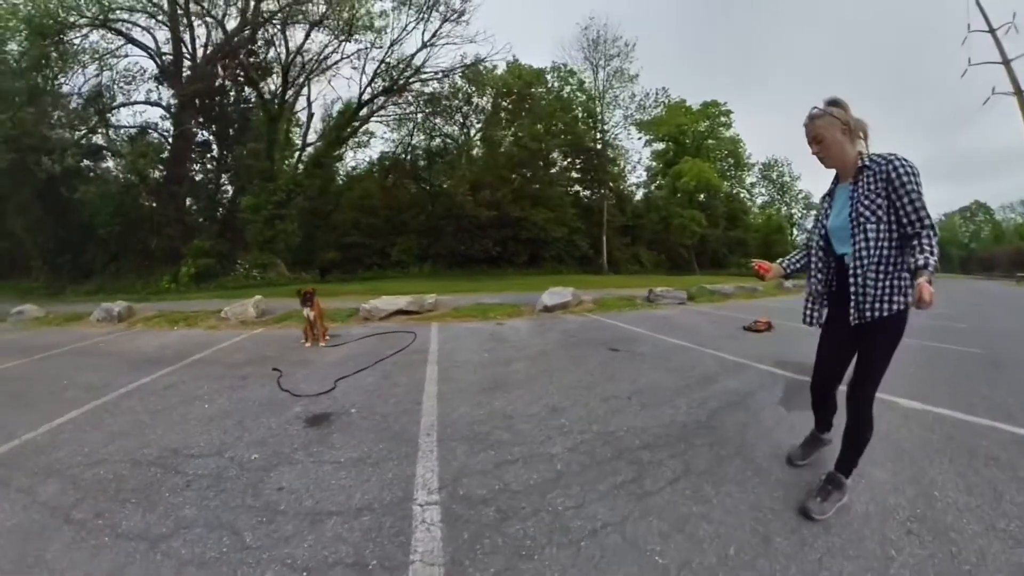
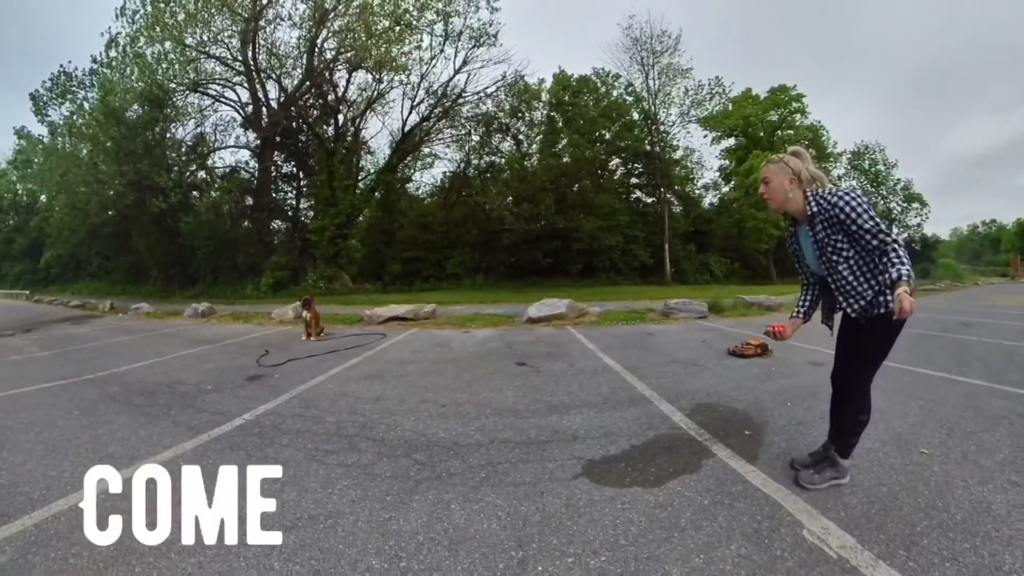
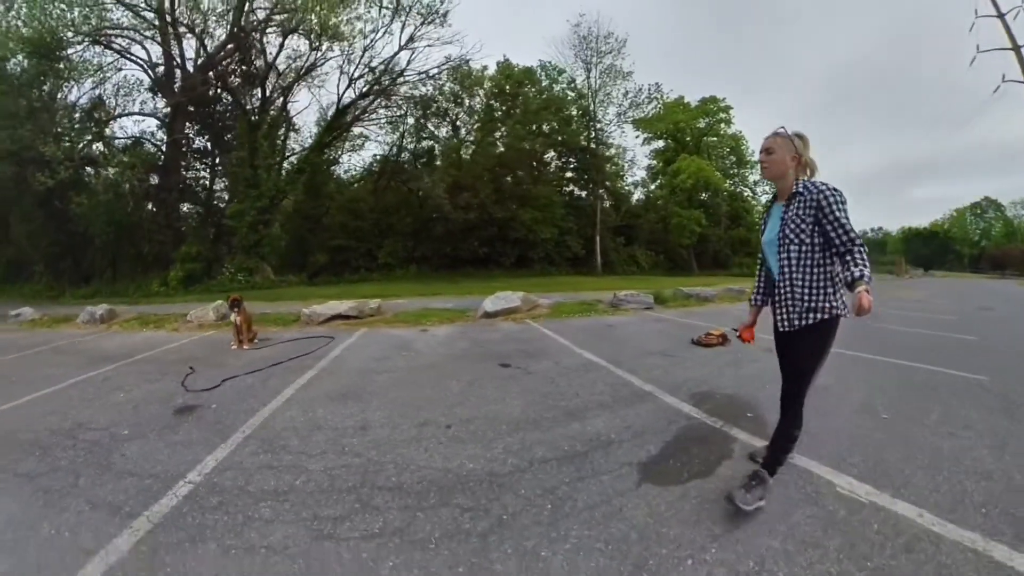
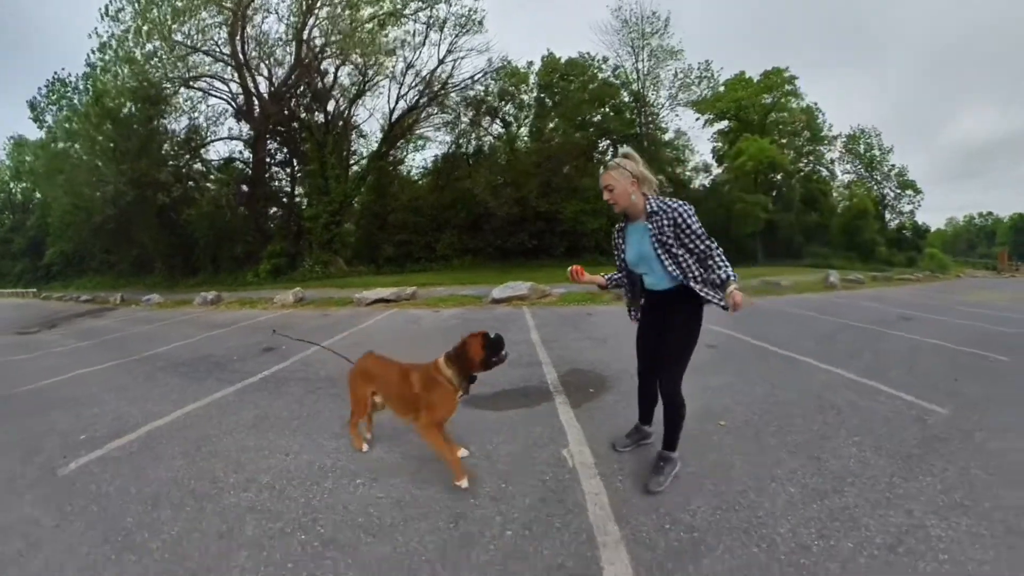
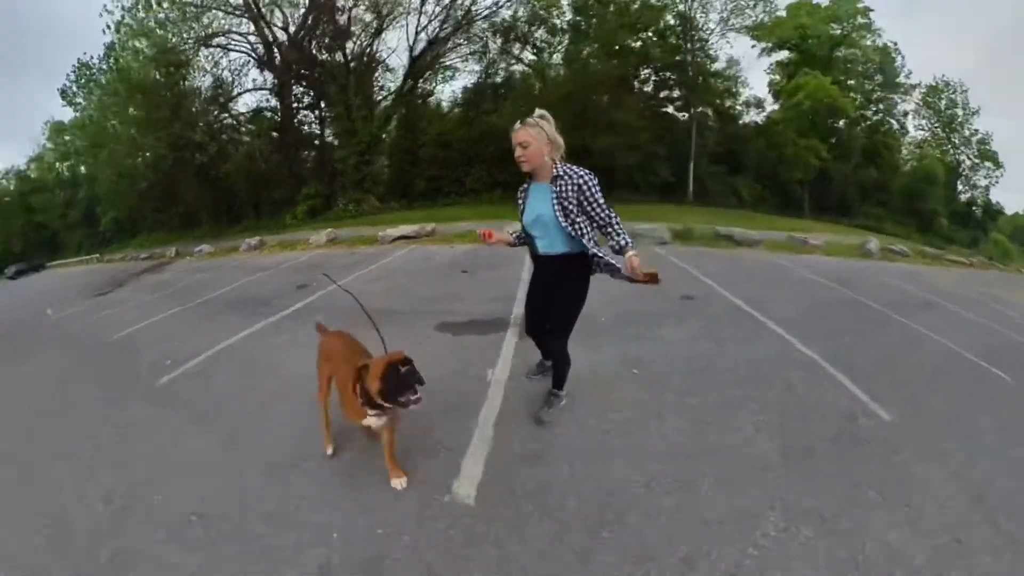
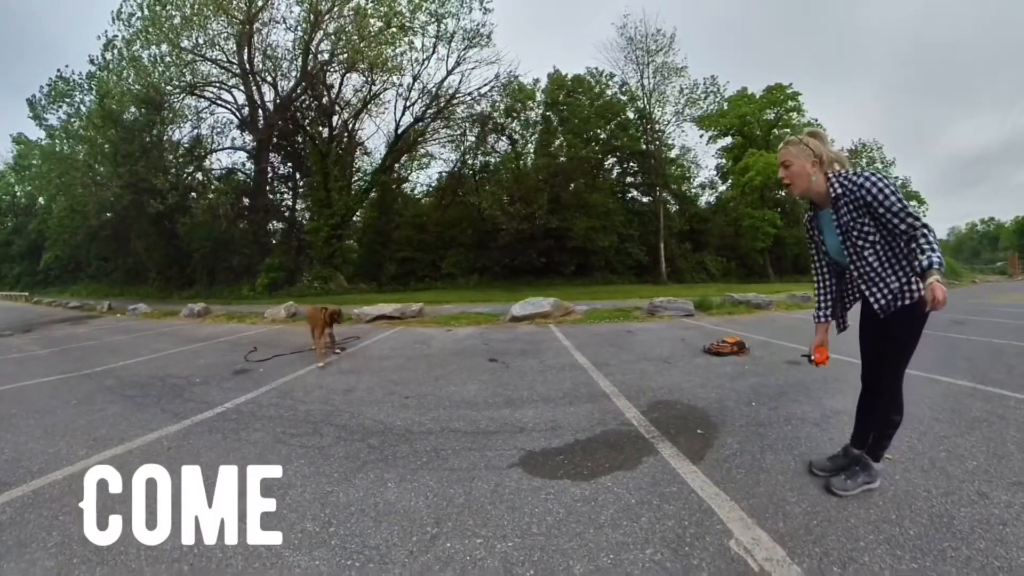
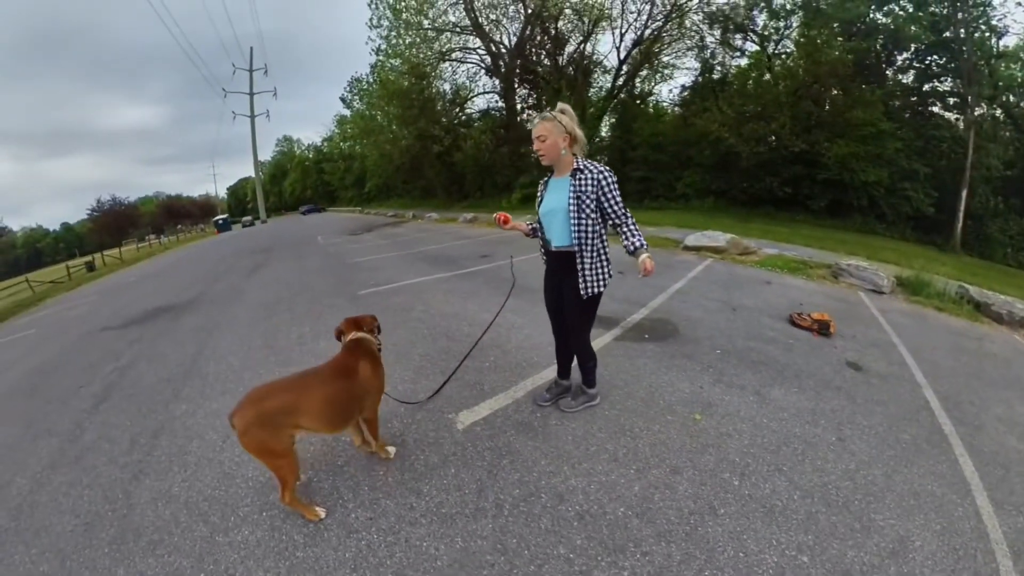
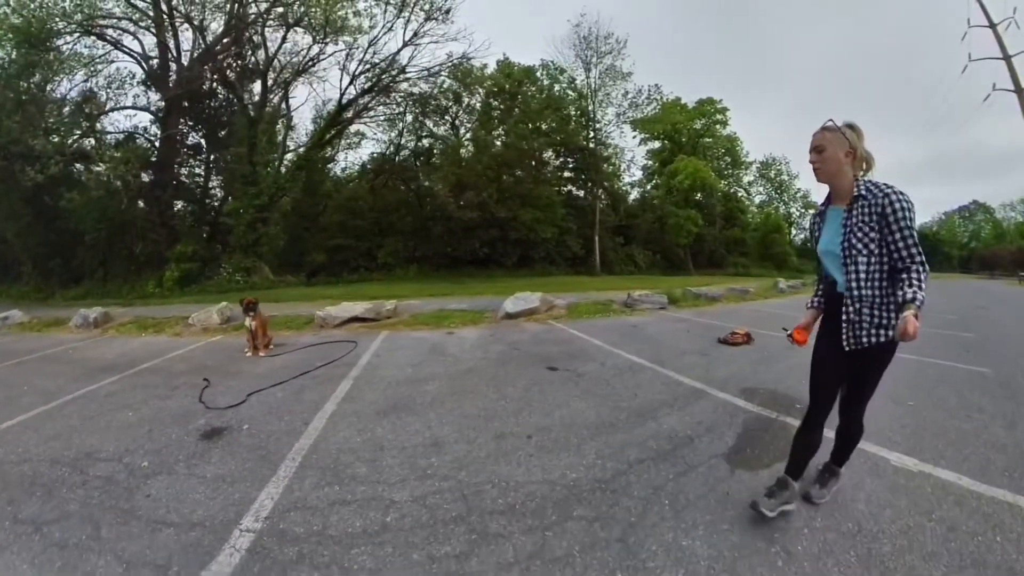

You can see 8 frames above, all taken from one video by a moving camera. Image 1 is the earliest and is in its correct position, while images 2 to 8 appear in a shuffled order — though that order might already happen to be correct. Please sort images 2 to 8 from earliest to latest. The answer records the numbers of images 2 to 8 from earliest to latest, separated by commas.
8, 3, 2, 6, 4, 5, 7
